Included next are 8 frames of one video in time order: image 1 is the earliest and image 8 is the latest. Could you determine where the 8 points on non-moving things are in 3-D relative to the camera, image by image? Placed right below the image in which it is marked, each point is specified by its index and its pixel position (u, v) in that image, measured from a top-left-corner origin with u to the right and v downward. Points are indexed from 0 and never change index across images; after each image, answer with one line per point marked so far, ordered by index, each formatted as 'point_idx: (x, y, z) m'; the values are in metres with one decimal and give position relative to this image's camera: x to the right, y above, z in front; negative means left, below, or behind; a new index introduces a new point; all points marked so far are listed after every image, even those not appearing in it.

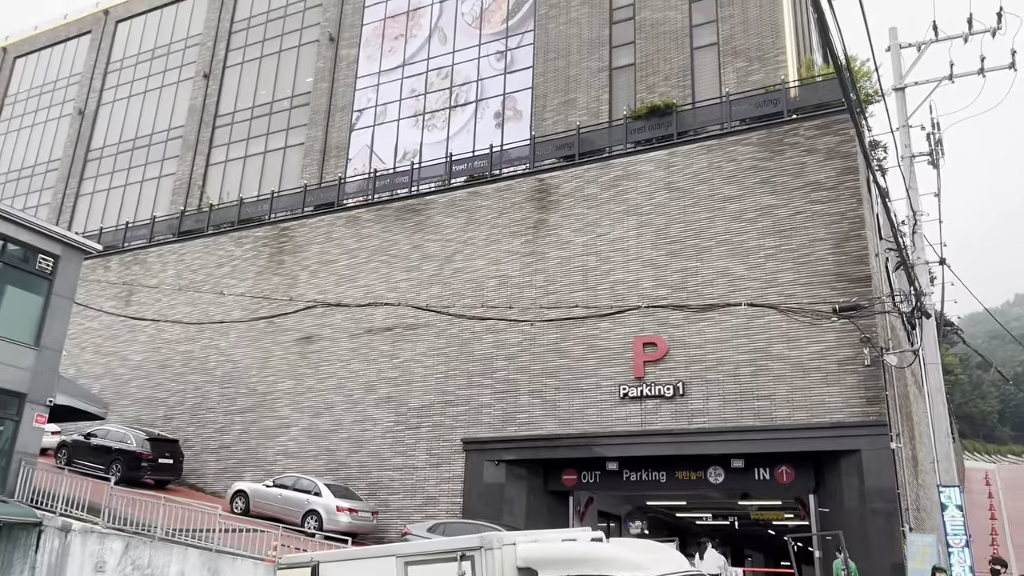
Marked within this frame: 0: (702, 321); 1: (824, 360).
0: (+4.1, -0.7, +17.7) m
1: (+6.2, -1.4, +16.3) m
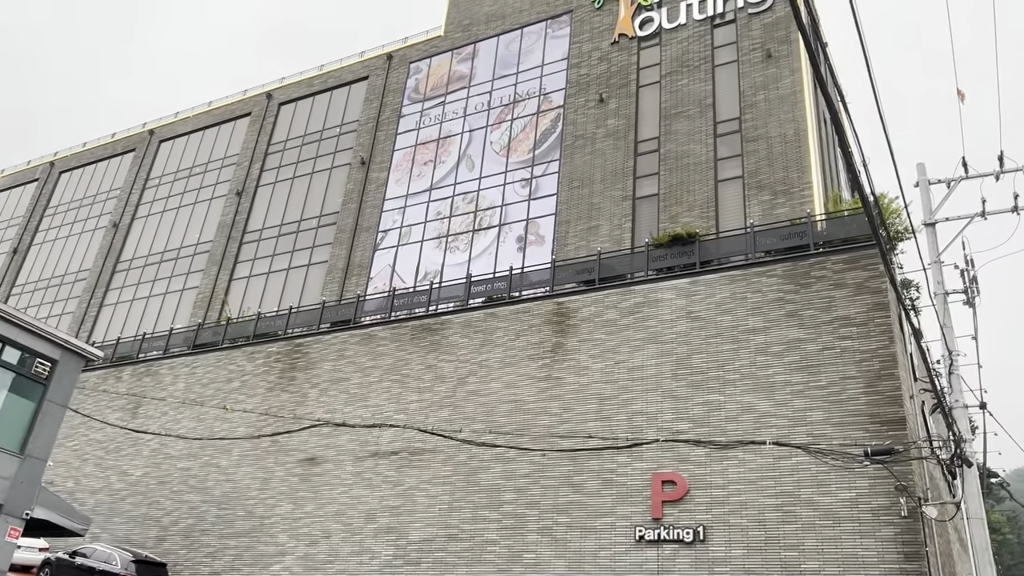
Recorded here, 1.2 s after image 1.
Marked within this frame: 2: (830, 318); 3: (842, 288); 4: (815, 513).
0: (+4.3, -3.5, +16.6) m
1: (+6.3, -4.0, +15.0) m
2: (+6.6, -0.6, +17.1) m
3: (+6.9, 0.0, +17.3) m
4: (+5.6, -4.2, +15.3) m
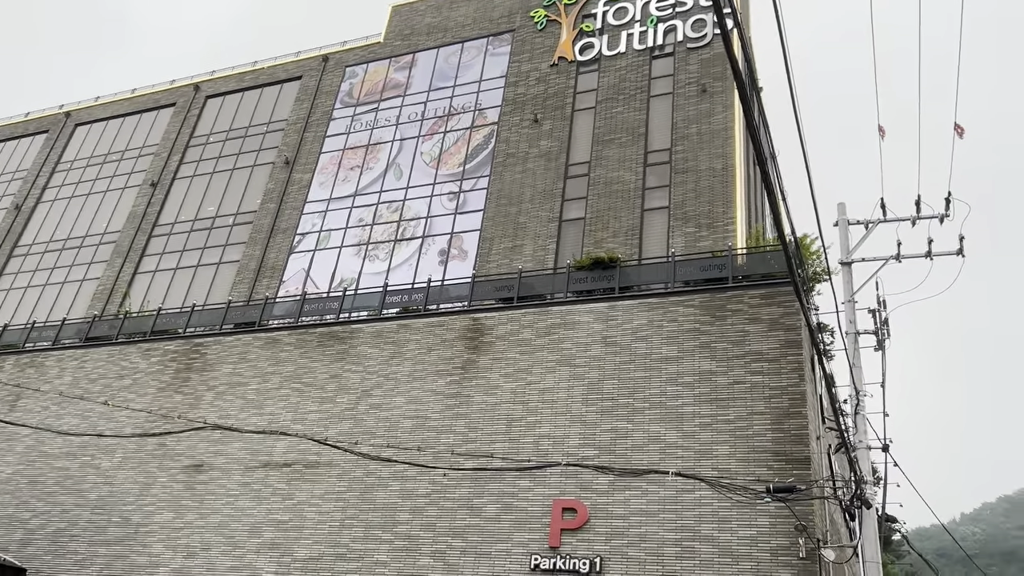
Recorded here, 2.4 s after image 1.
0: (+2.3, -4.0, +16.1) m
1: (+4.3, -4.6, +14.6) m
2: (+4.7, -1.3, +16.8) m
3: (+5.1, -0.8, +17.1) m
4: (+3.7, -4.7, +14.8) m
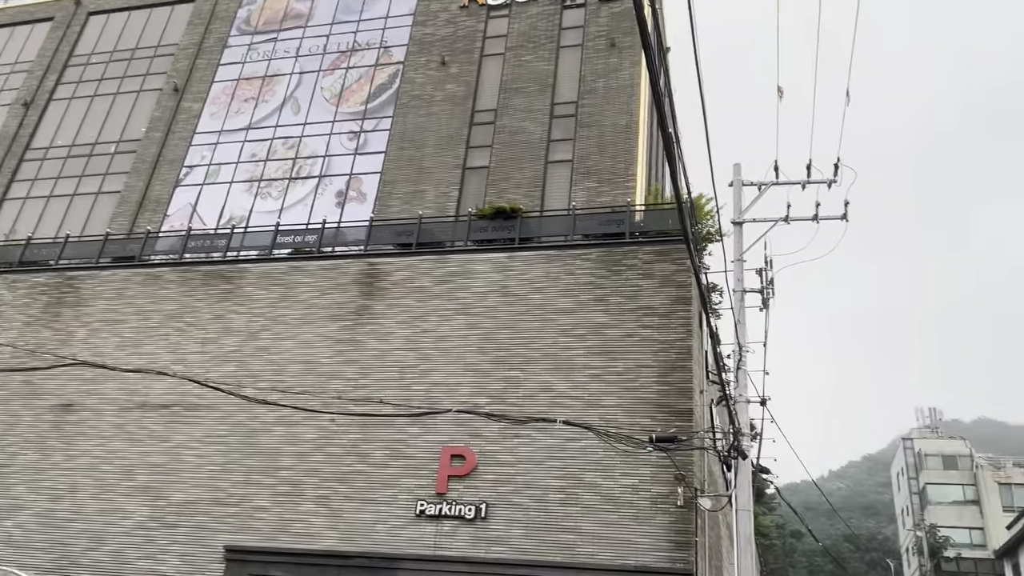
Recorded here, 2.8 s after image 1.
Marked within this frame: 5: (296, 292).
0: (+0.1, -3.0, +16.2) m
1: (+2.3, -3.8, +14.9) m
2: (+2.6, -0.4, +17.0) m
3: (+2.9, +0.2, +17.3) m
4: (+1.6, -3.9, +15.1) m
5: (-5.2, -0.1, +19.7) m
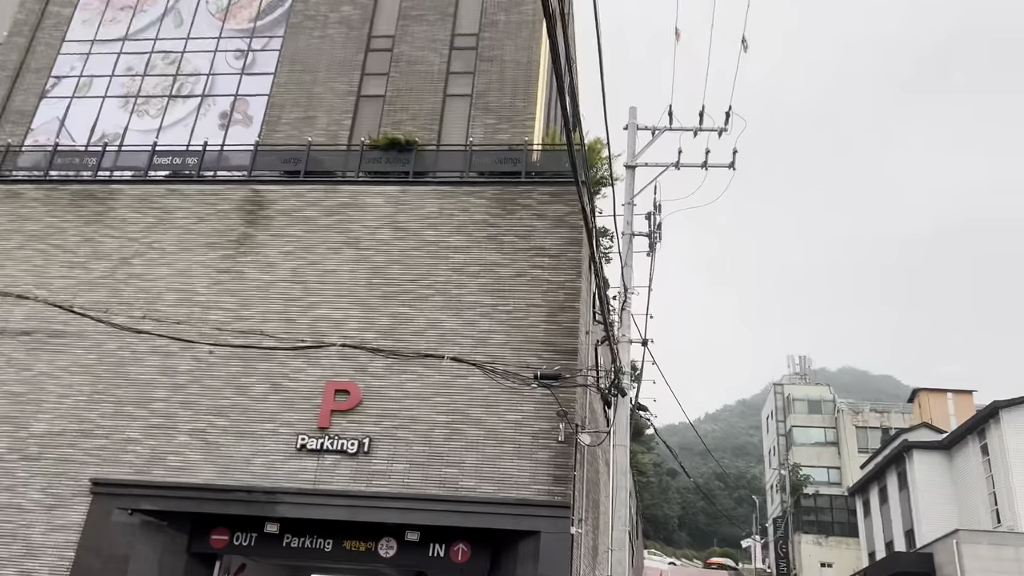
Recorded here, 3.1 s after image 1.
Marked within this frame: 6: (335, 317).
0: (-2.1, -1.7, +16.0) m
1: (+0.1, -2.7, +15.2) m
2: (+0.3, +0.9, +17.1) m
3: (+0.6, +1.5, +17.3) m
4: (-0.6, -2.7, +15.3) m
5: (-7.7, +1.6, +18.6) m
6: (-3.7, -0.6, +16.8) m
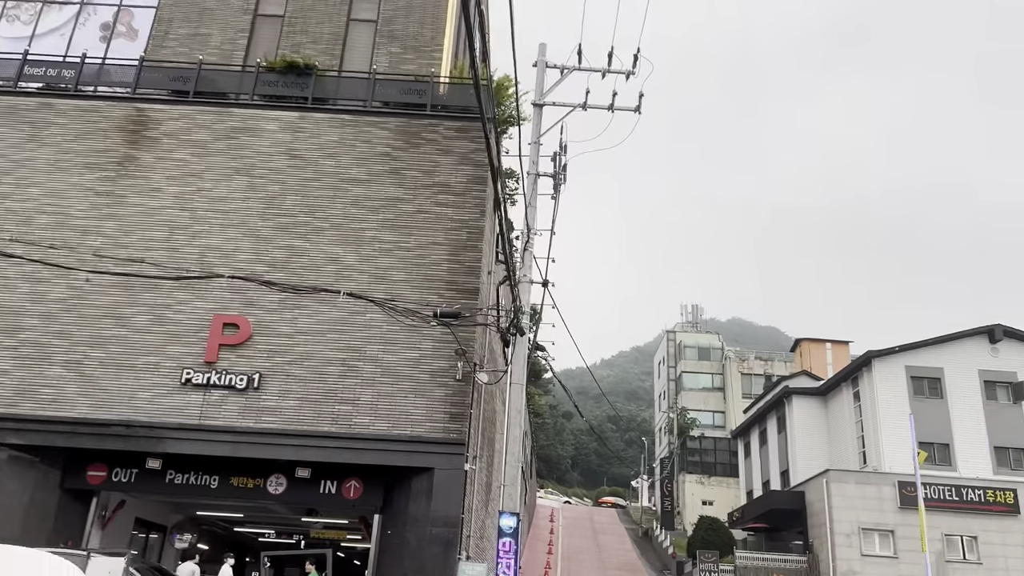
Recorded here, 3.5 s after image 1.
0: (-4.1, -0.4, +15.5) m
1: (-1.8, -1.5, +15.0) m
2: (-1.7, +2.2, +16.6) m
3: (-1.4, +2.7, +16.9) m
4: (-2.5, -1.5, +15.0) m
5: (-9.8, +3.3, +17.2) m
6: (-5.6, +0.8, +16.0) m
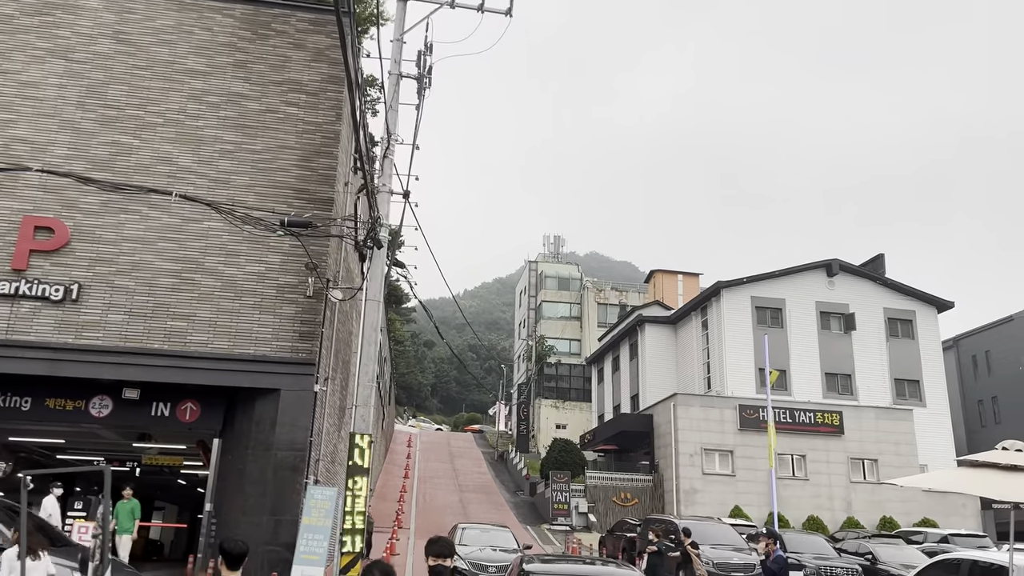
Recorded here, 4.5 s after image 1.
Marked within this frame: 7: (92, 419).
0: (-6.6, +1.3, +13.9) m
1: (-4.2, +0.1, +13.8) m
2: (-4.3, +3.9, +15.2) m
3: (-4.0, +4.5, +15.4) m
4: (-5.0, +0.1, +13.7) m
5: (-12.3, +5.2, +14.3) m
6: (-8.1, +2.5, +14.0) m
7: (-6.9, -2.1, +13.4) m
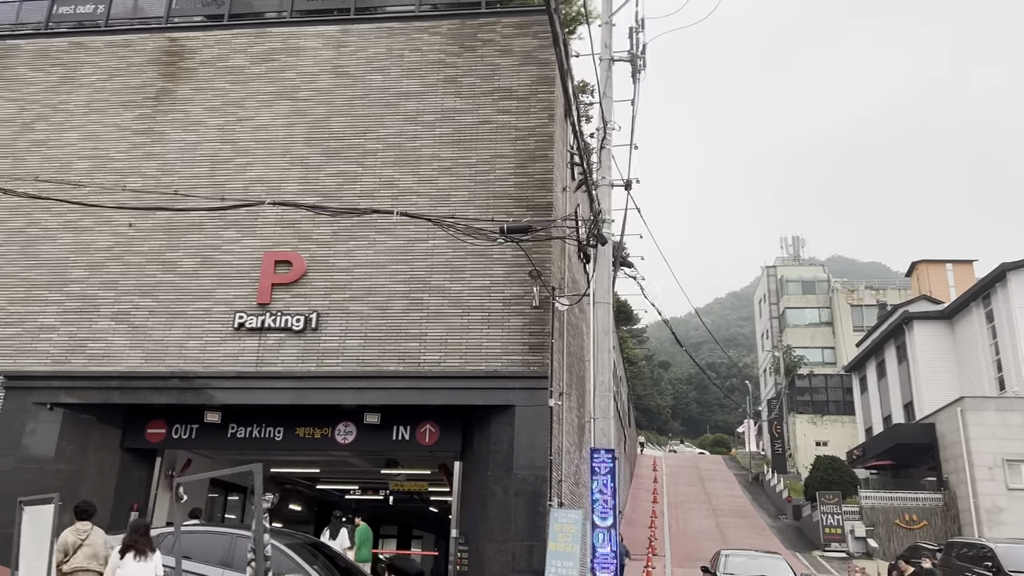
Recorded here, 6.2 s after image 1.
0: (-2.7, +0.9, +14.0) m
1: (-0.4, -0.1, +13.2) m
2: (-0.4, +3.6, +14.7) m
3: (-0.1, +4.2, +14.9) m
4: (-1.1, -0.2, +13.3) m
5: (-8.5, +4.2, +16.1) m
6: (-4.3, +1.9, +14.6) m
7: (-2.9, -2.6, +13.5) m
